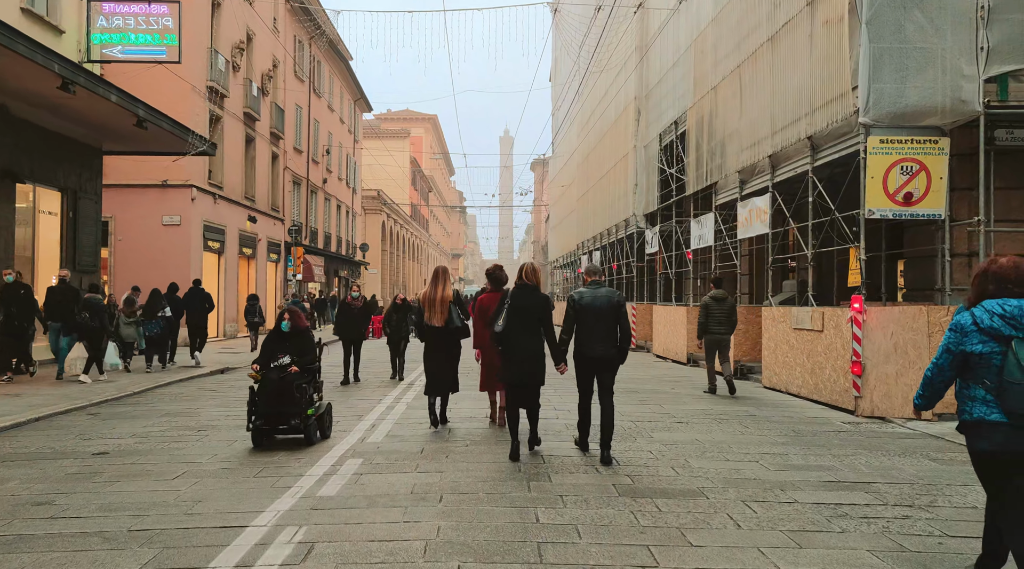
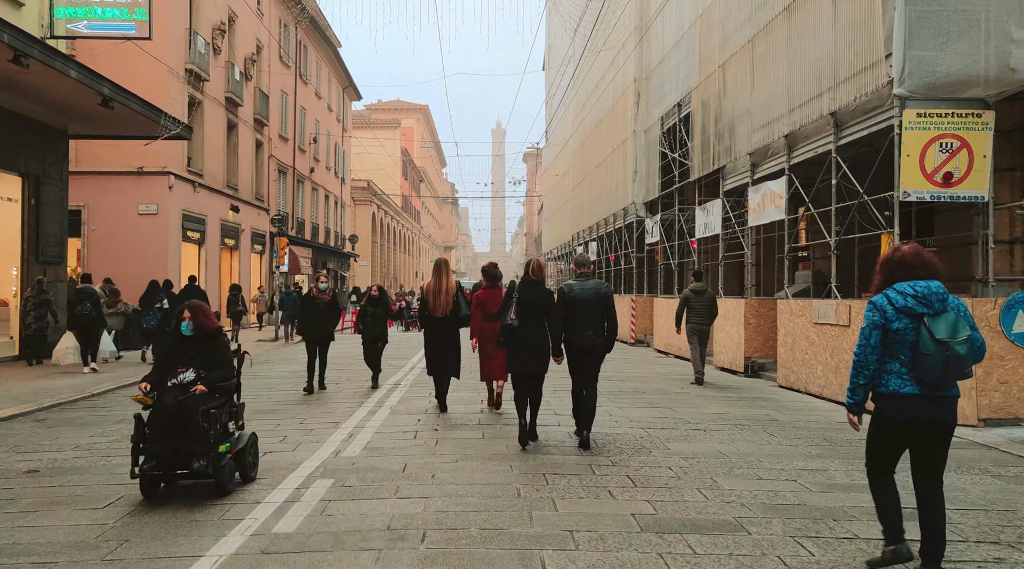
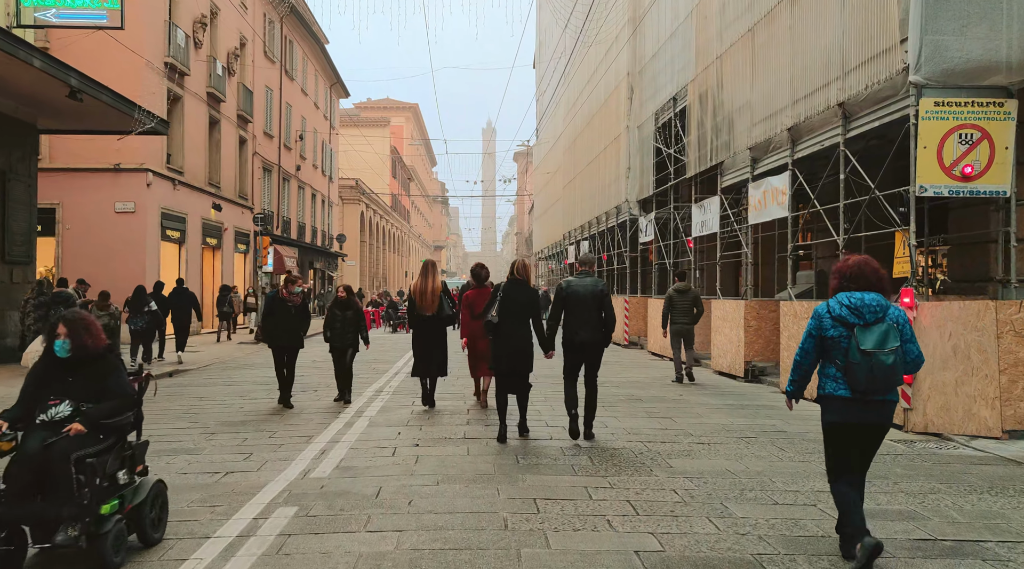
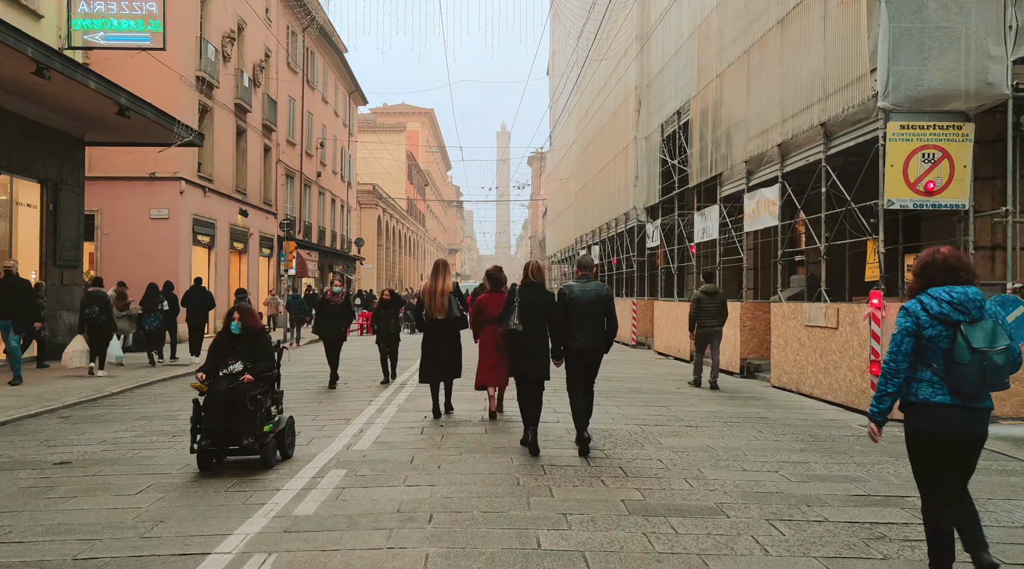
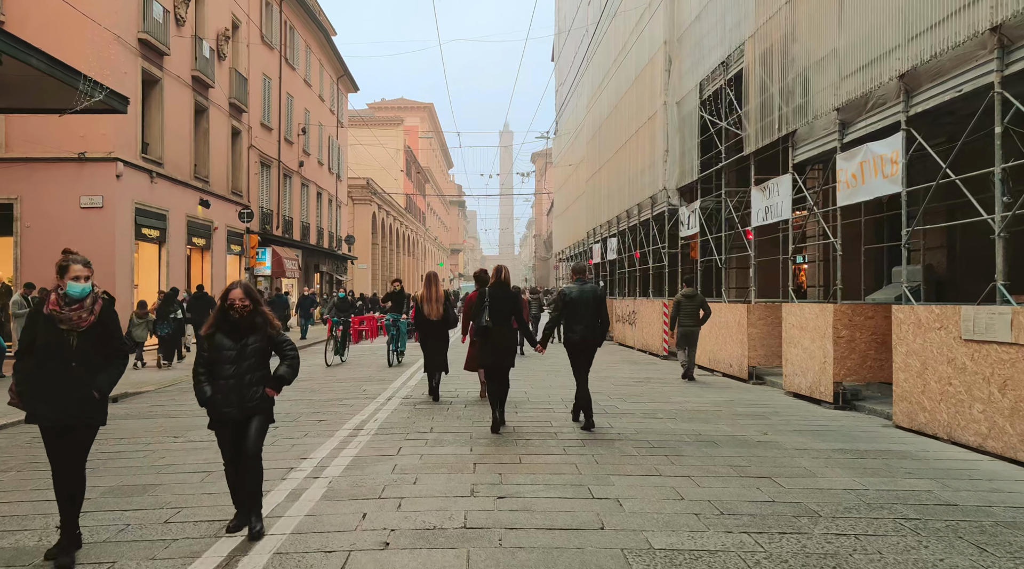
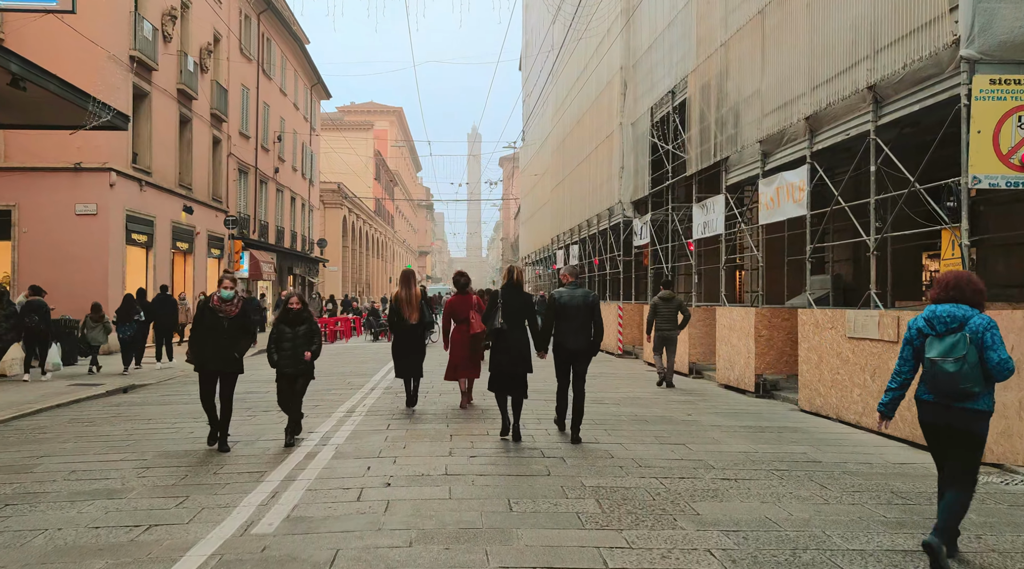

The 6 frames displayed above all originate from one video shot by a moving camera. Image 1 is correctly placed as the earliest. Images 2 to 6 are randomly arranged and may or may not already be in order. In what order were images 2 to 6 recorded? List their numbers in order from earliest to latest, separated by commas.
4, 2, 3, 6, 5
